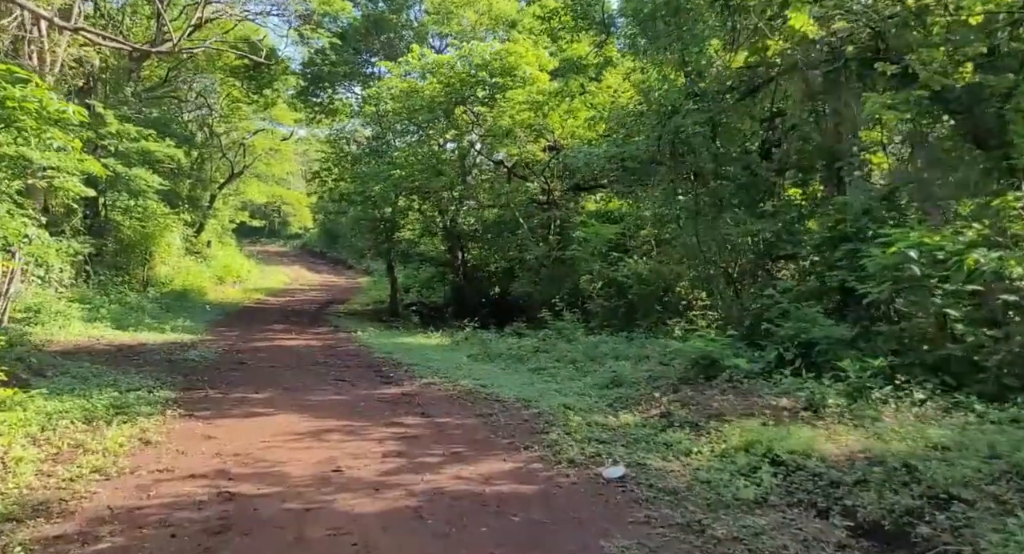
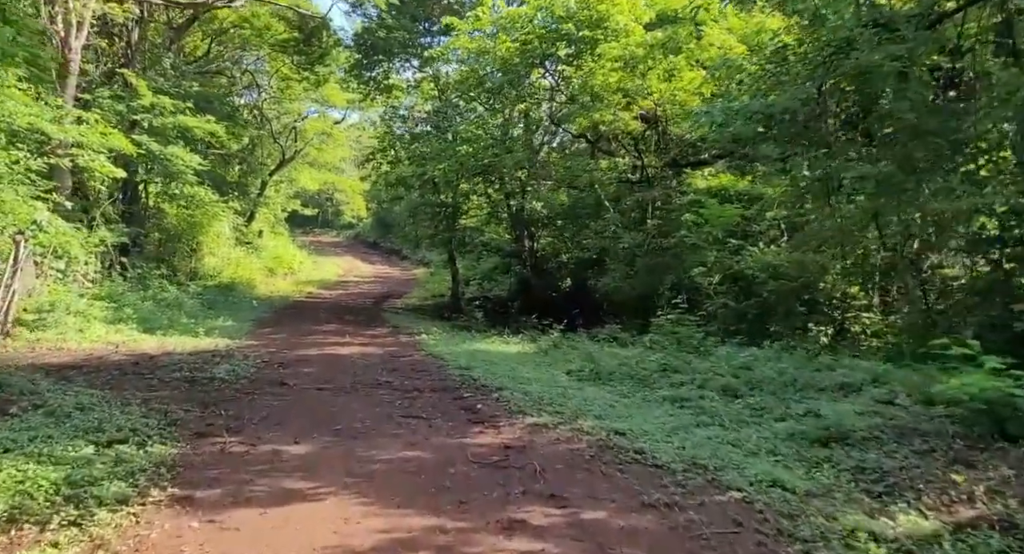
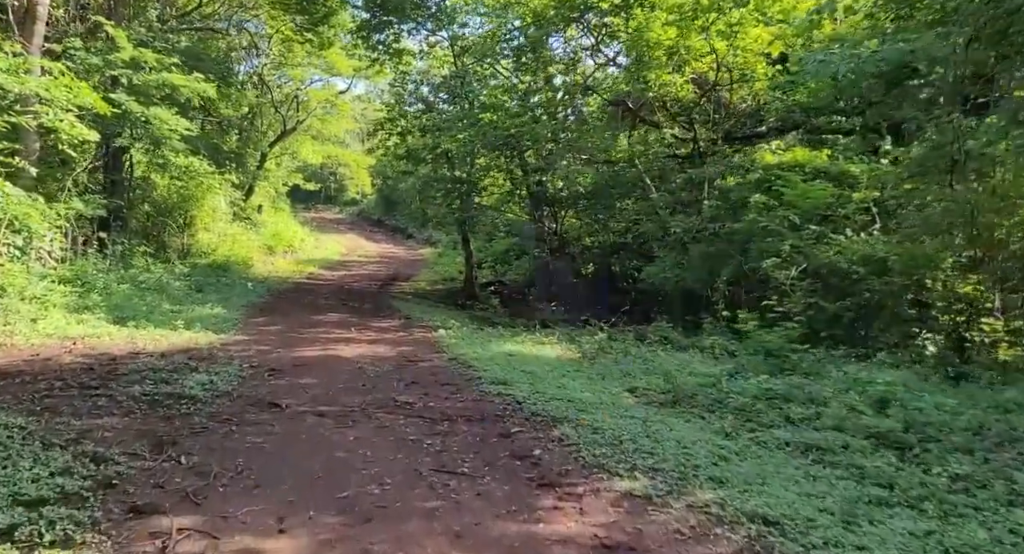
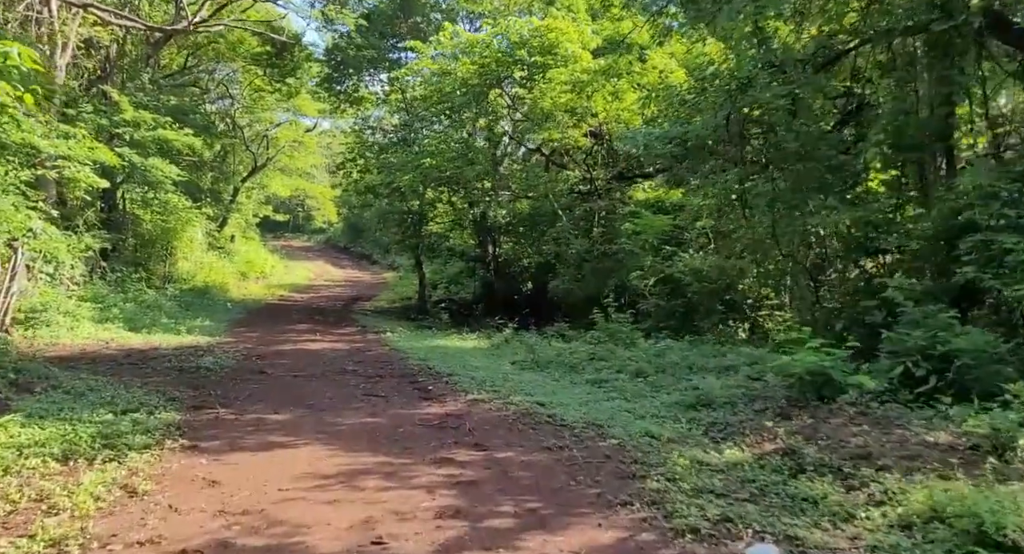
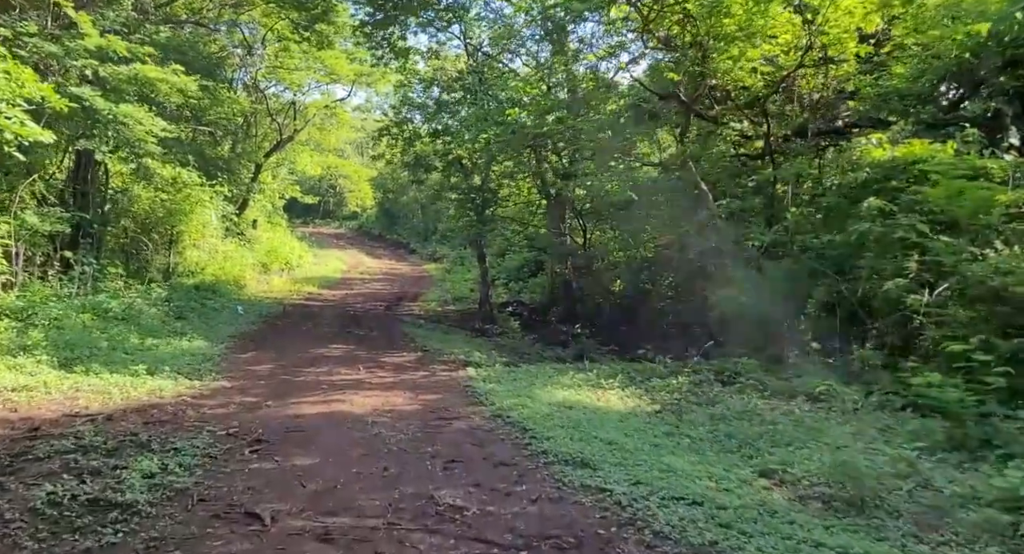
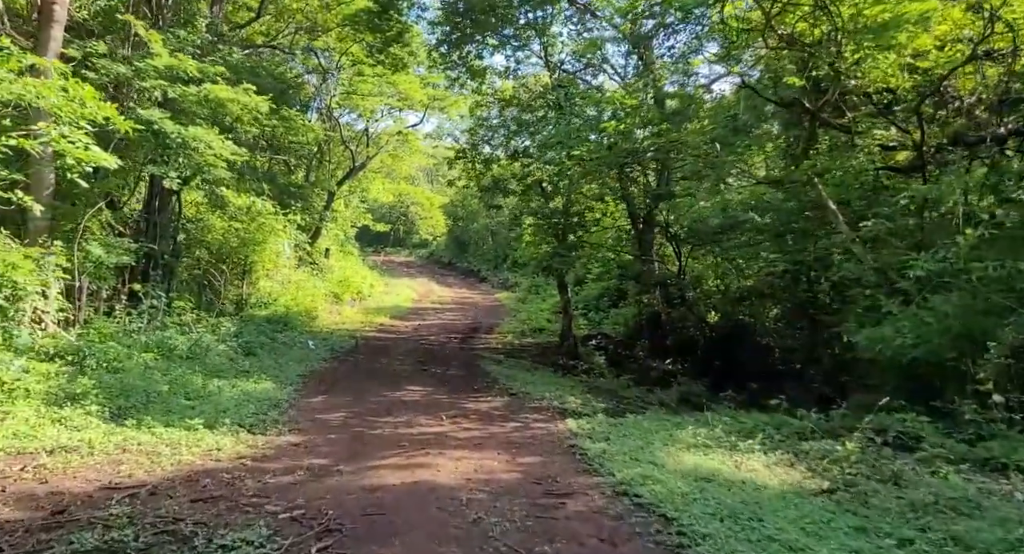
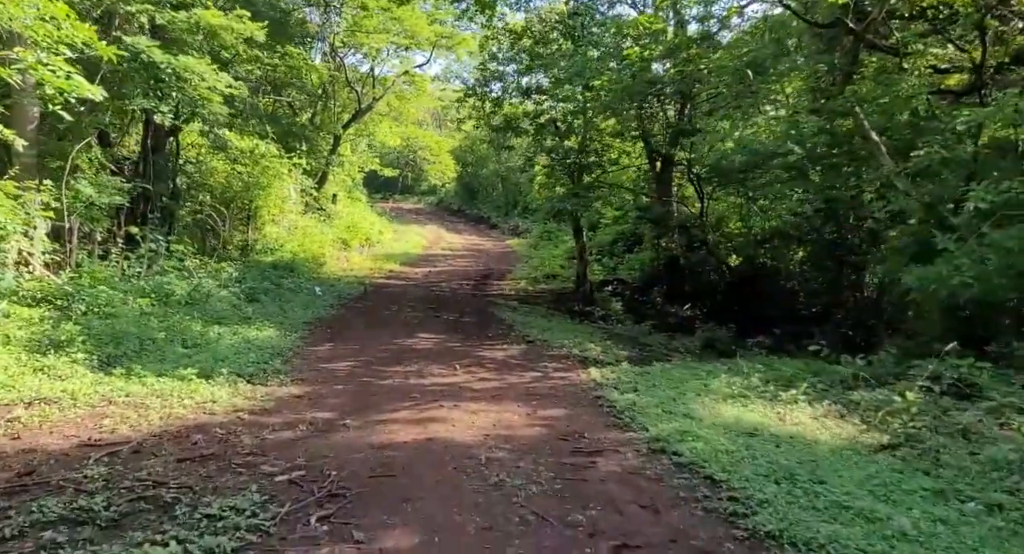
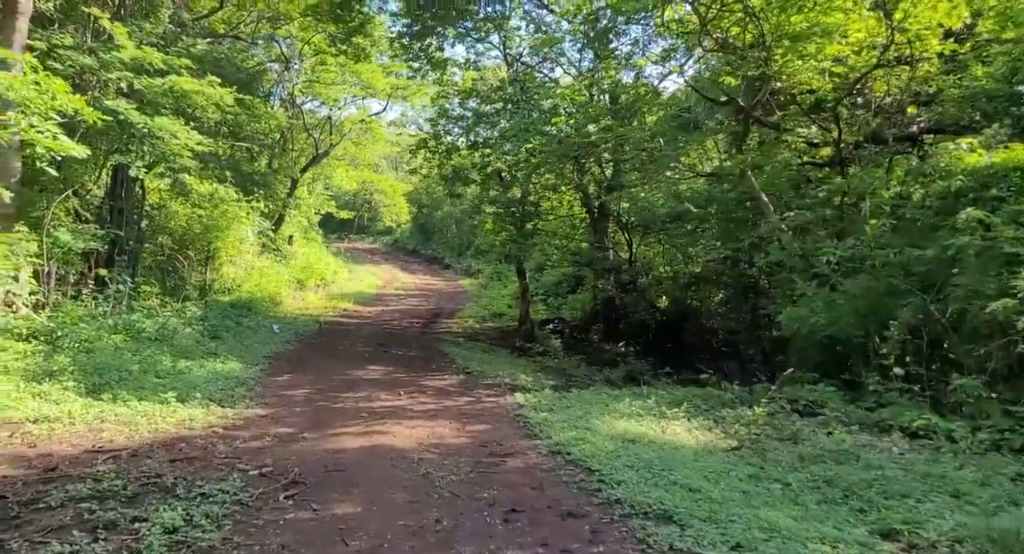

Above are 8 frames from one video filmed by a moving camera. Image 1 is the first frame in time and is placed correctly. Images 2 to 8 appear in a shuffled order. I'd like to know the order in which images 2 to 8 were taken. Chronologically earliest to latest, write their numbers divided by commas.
4, 2, 3, 5, 8, 6, 7
